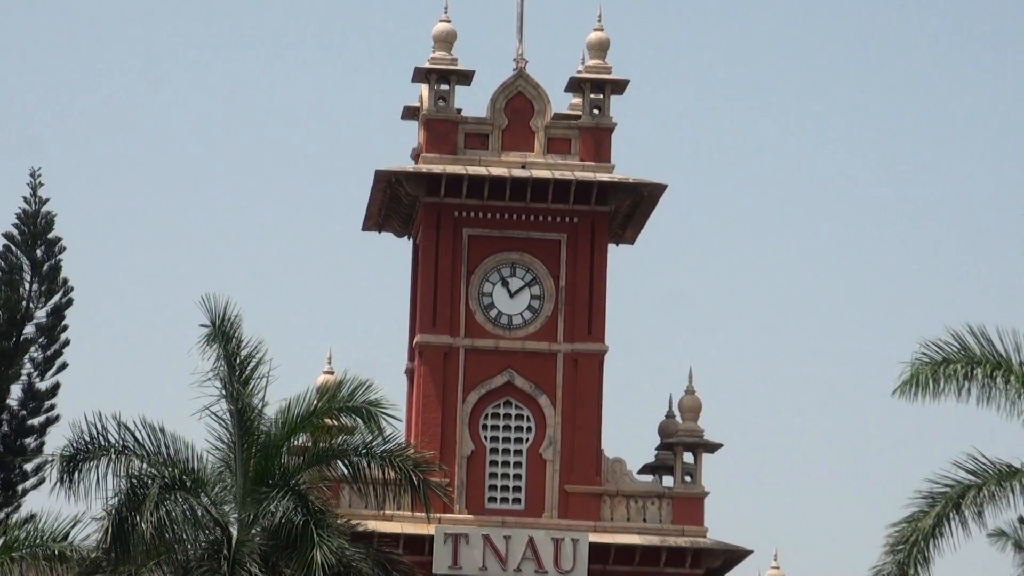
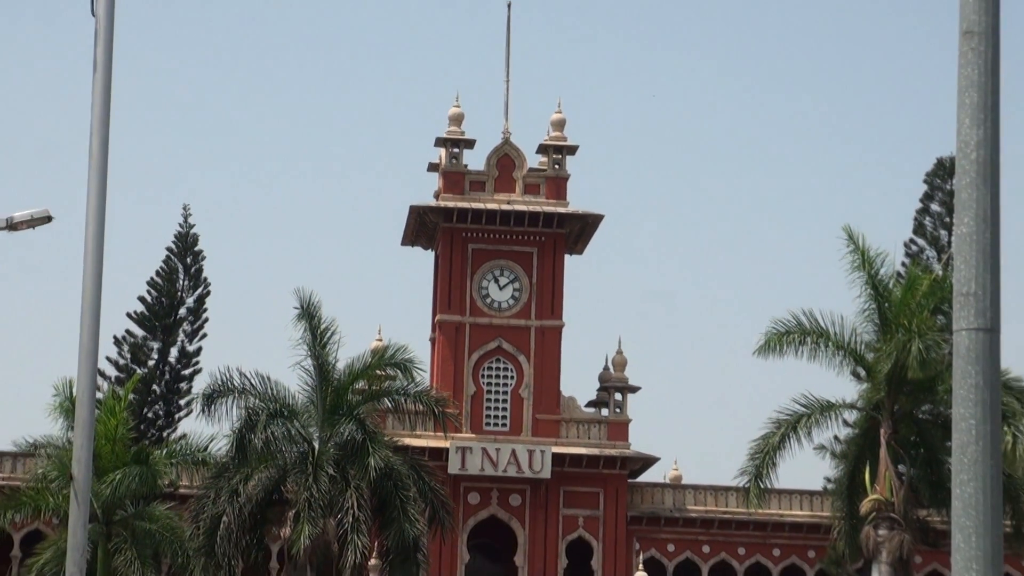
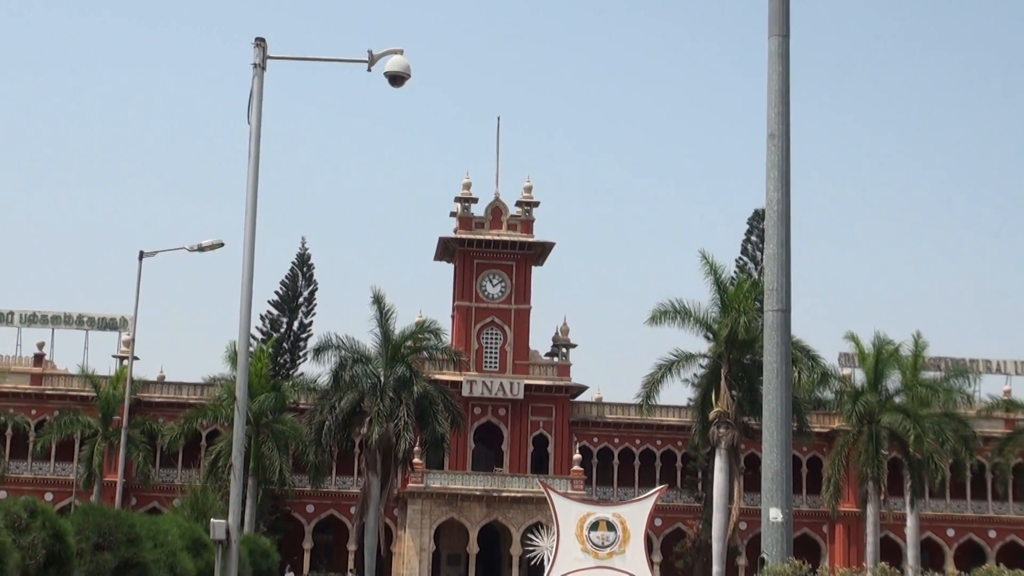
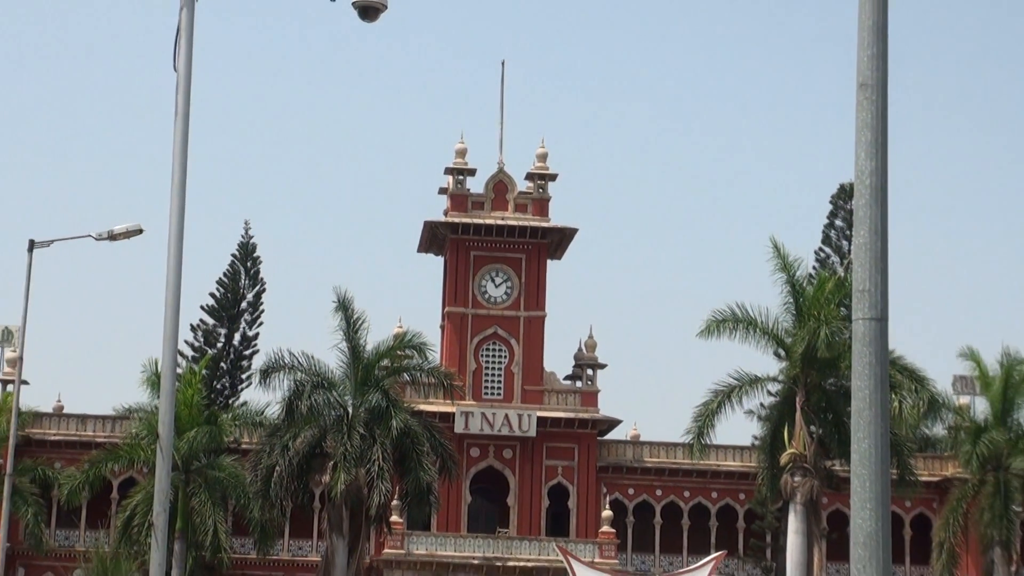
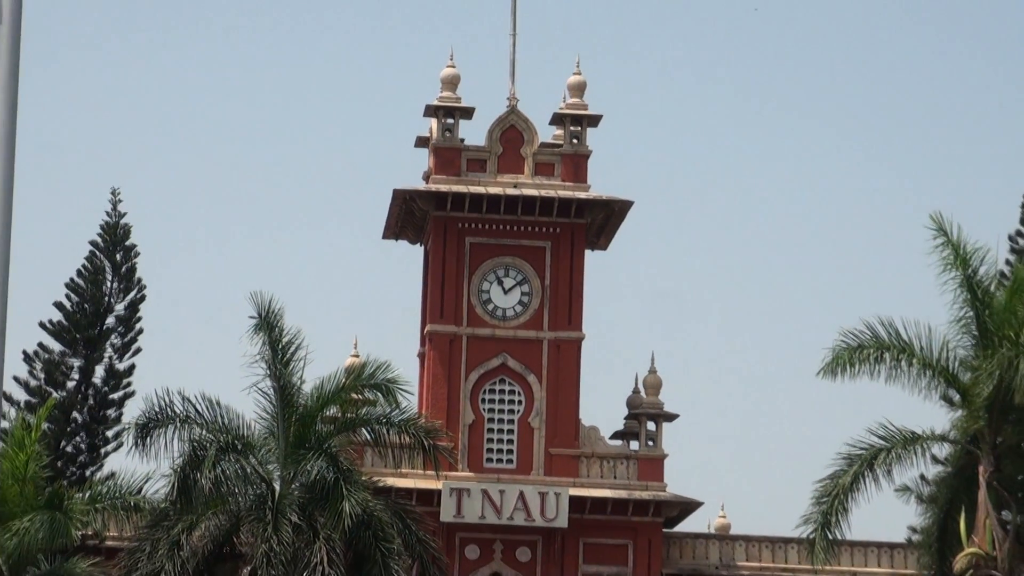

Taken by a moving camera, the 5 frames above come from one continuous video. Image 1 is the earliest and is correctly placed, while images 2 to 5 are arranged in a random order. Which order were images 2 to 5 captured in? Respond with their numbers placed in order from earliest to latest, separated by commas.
5, 2, 4, 3
